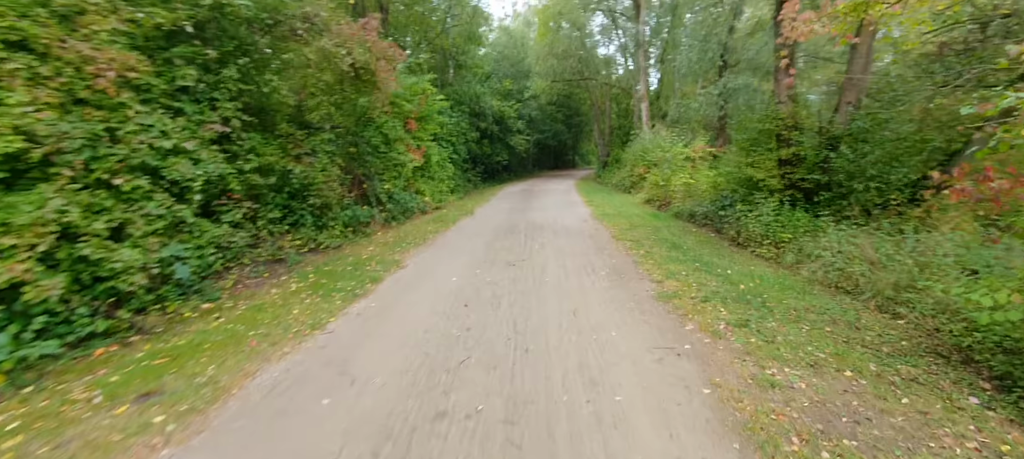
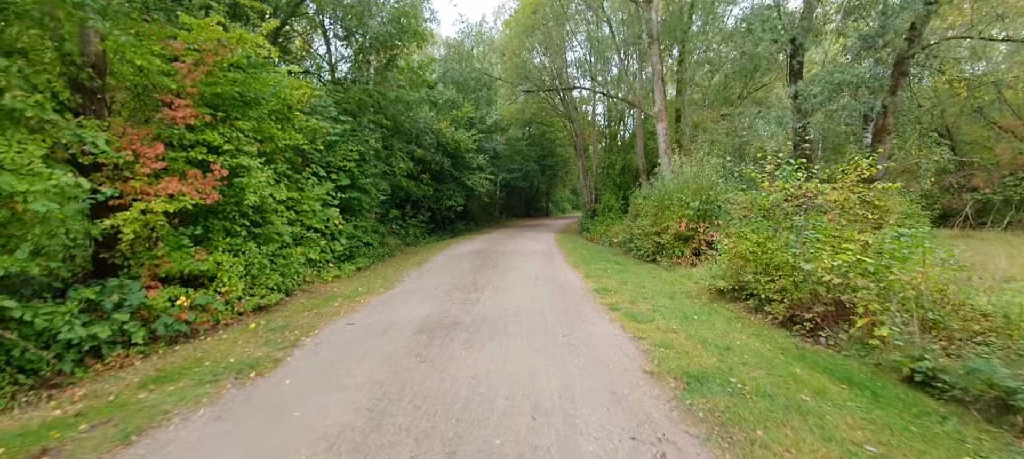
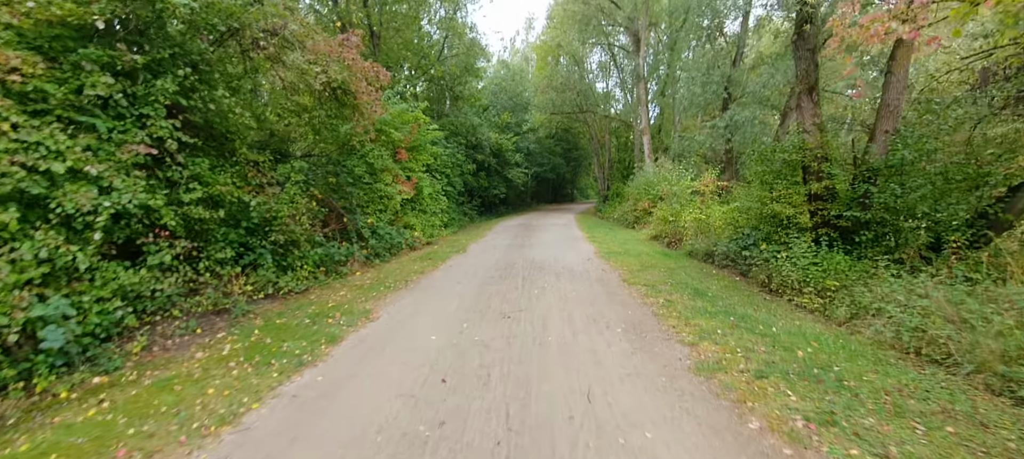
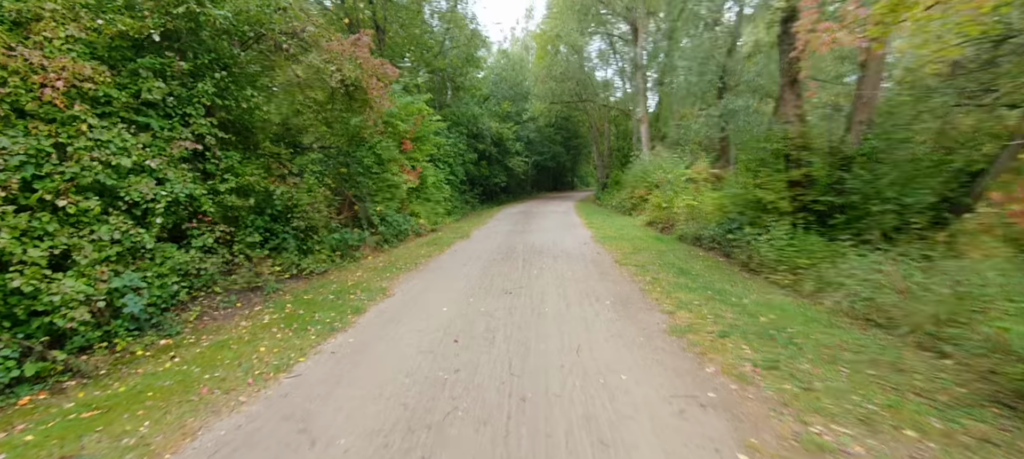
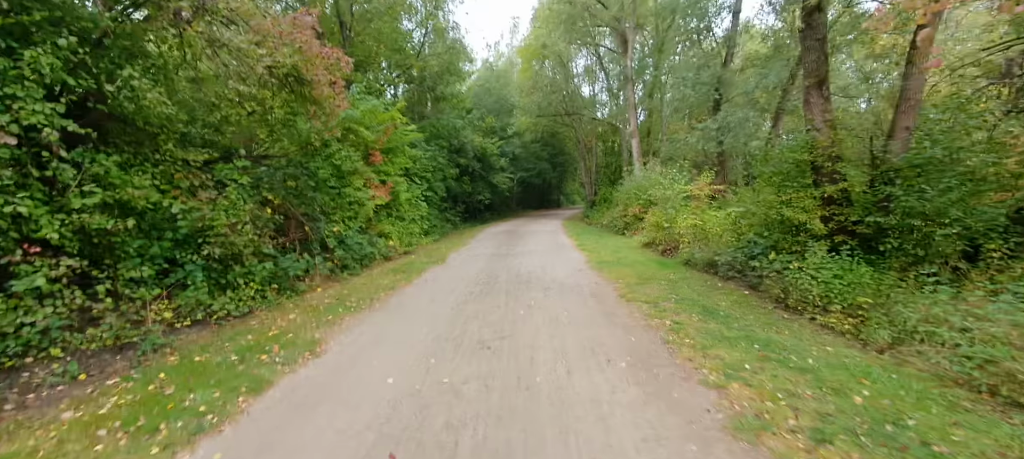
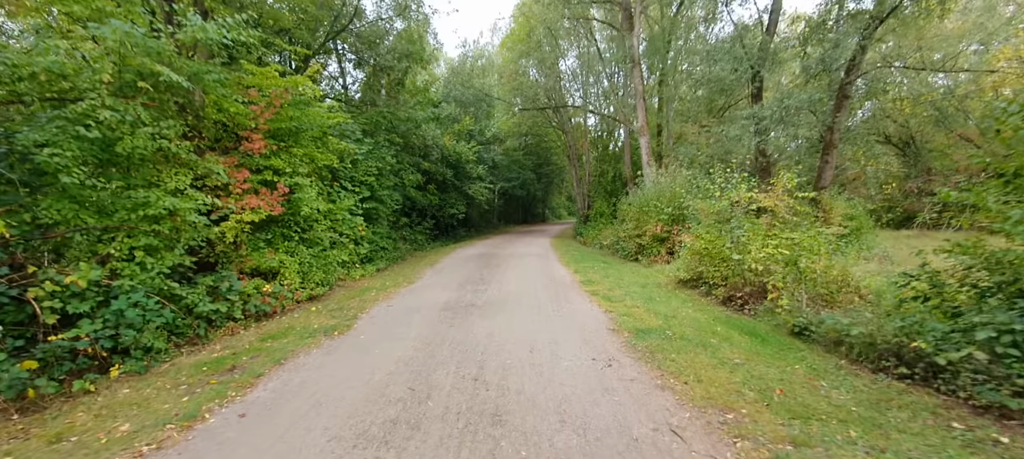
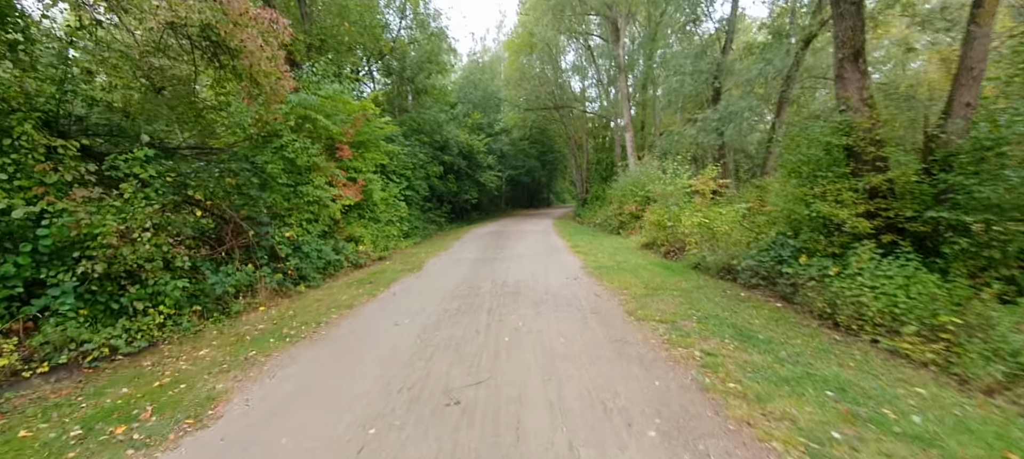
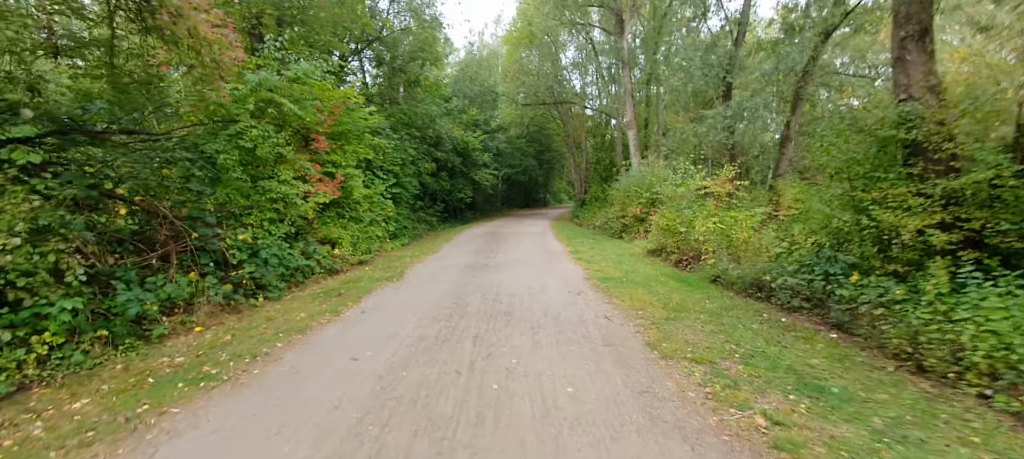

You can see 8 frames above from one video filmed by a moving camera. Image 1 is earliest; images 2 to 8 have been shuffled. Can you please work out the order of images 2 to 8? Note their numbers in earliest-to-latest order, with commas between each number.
4, 3, 5, 7, 8, 6, 2
